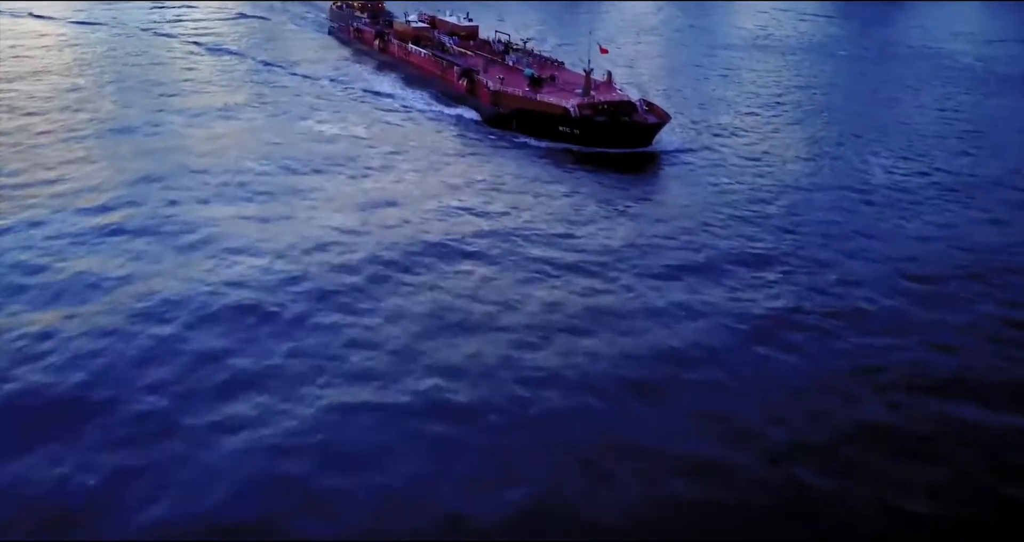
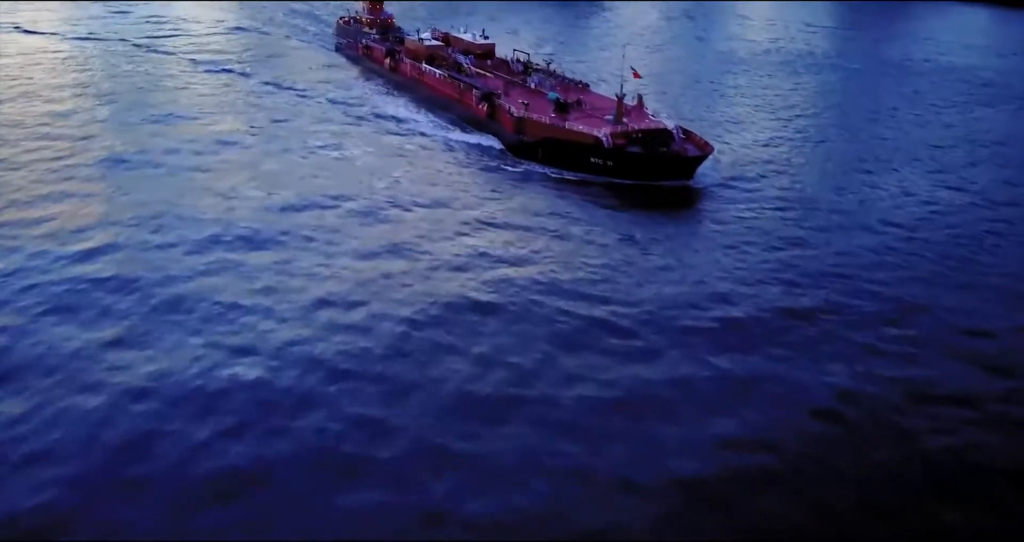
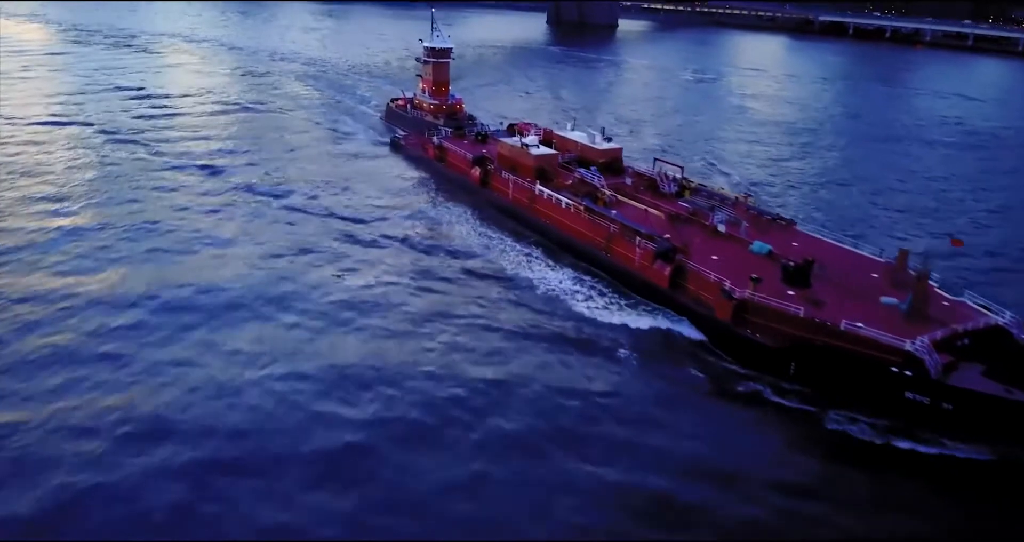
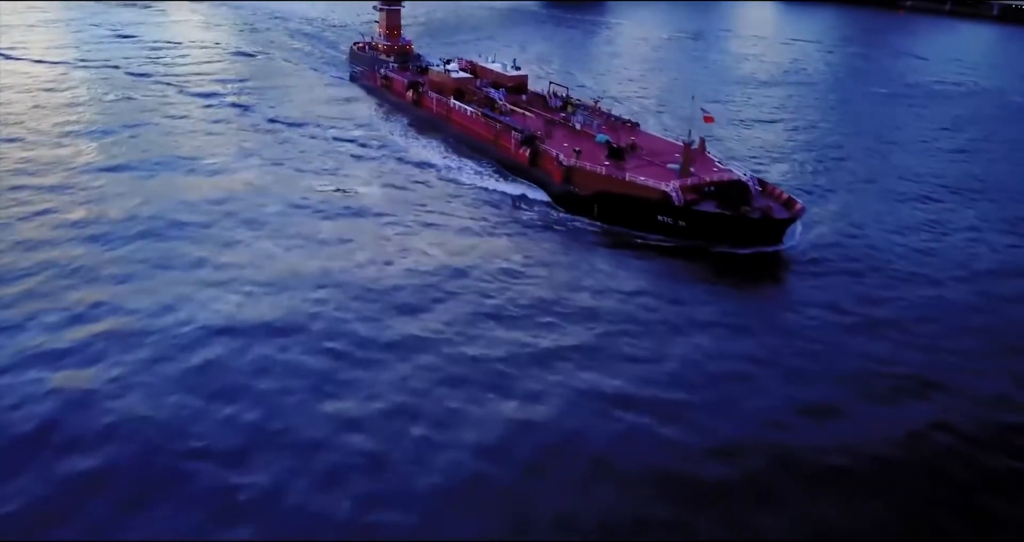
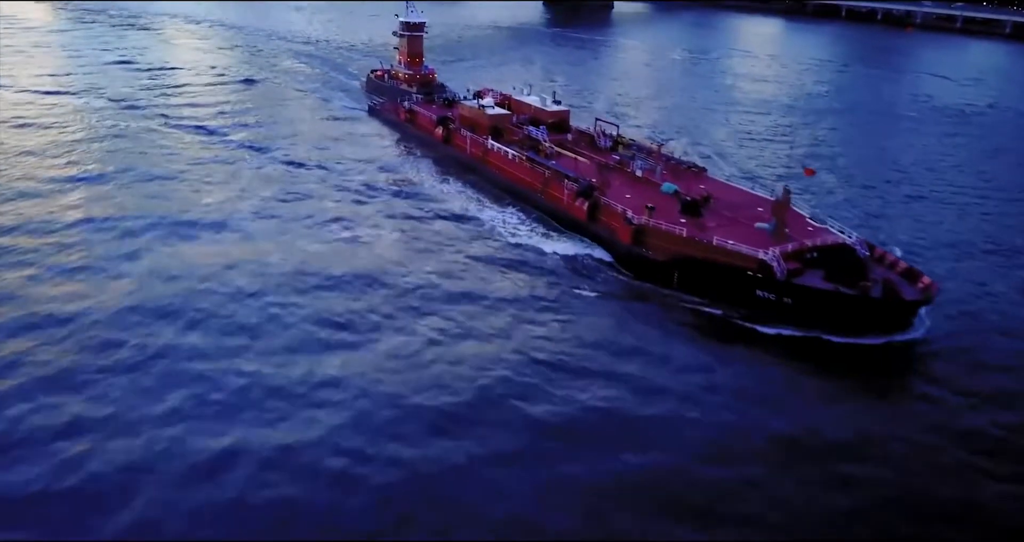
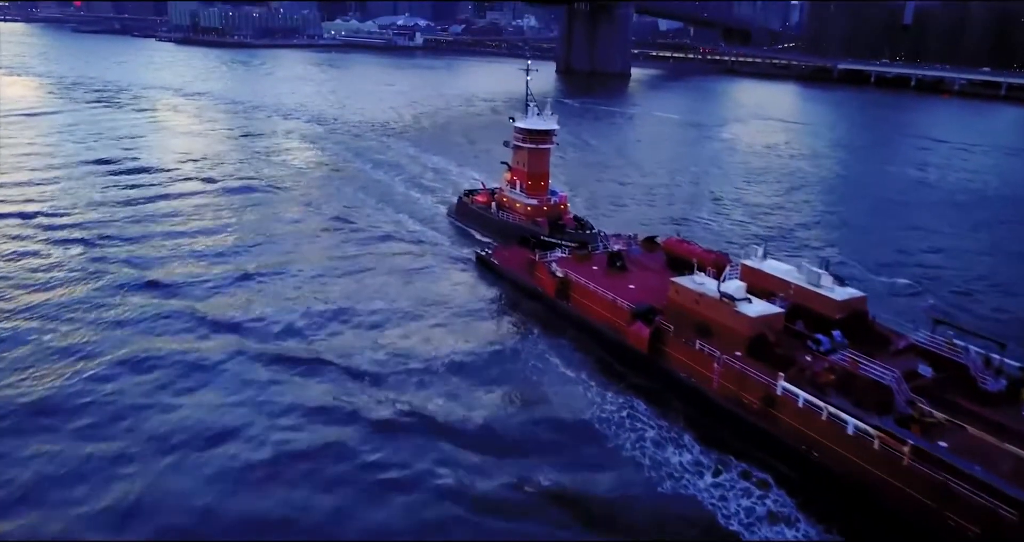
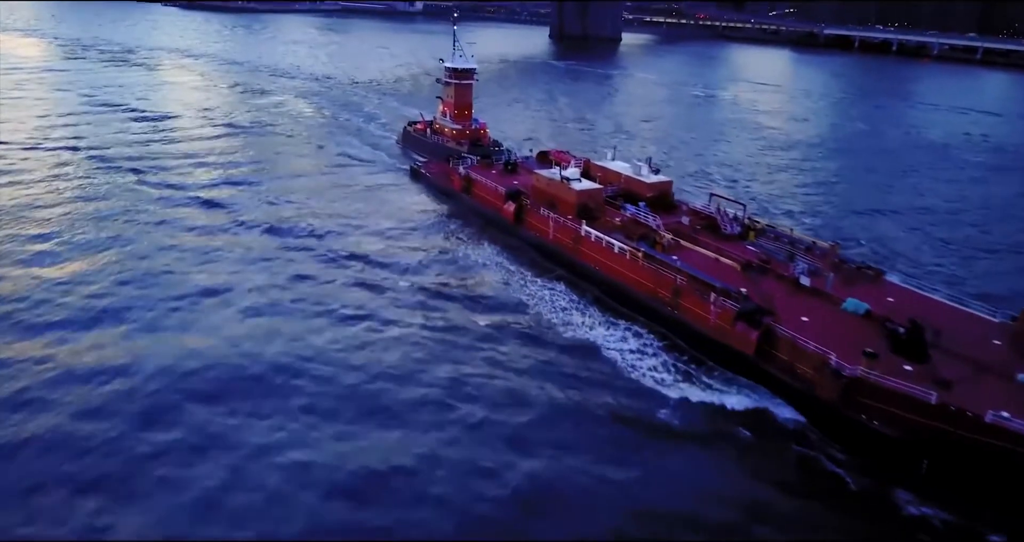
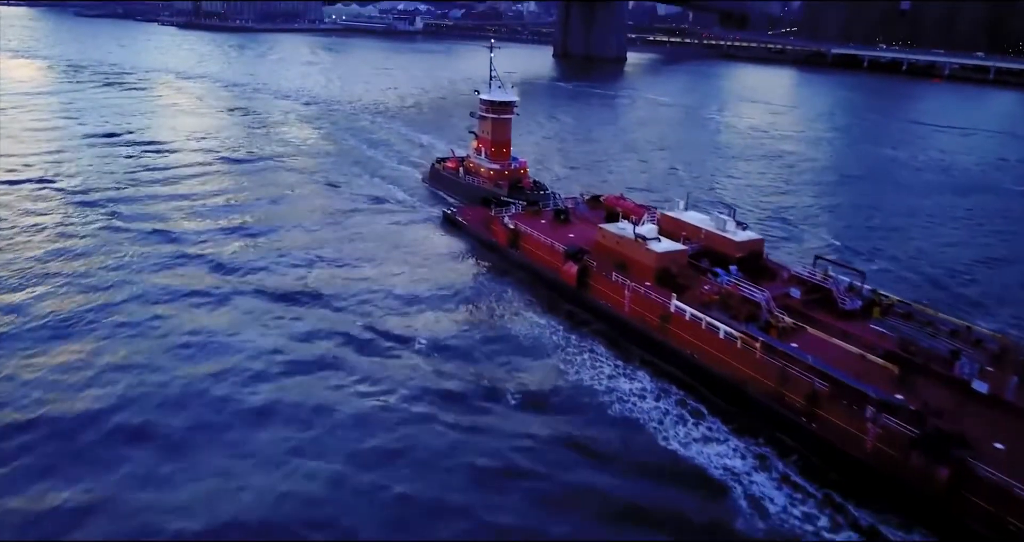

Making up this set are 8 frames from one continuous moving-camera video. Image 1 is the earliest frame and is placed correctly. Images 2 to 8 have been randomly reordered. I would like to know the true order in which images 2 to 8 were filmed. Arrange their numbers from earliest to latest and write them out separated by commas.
2, 4, 5, 3, 7, 8, 6
